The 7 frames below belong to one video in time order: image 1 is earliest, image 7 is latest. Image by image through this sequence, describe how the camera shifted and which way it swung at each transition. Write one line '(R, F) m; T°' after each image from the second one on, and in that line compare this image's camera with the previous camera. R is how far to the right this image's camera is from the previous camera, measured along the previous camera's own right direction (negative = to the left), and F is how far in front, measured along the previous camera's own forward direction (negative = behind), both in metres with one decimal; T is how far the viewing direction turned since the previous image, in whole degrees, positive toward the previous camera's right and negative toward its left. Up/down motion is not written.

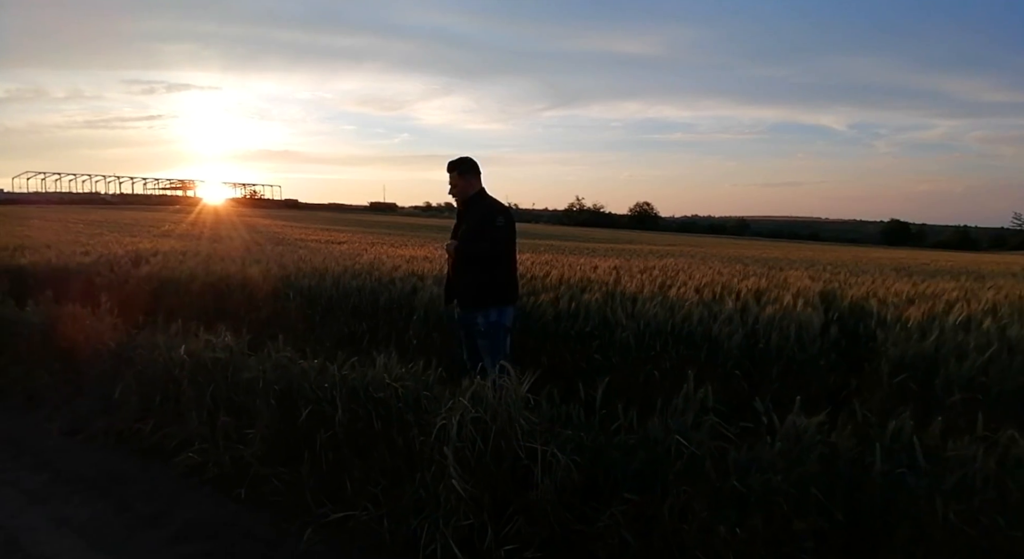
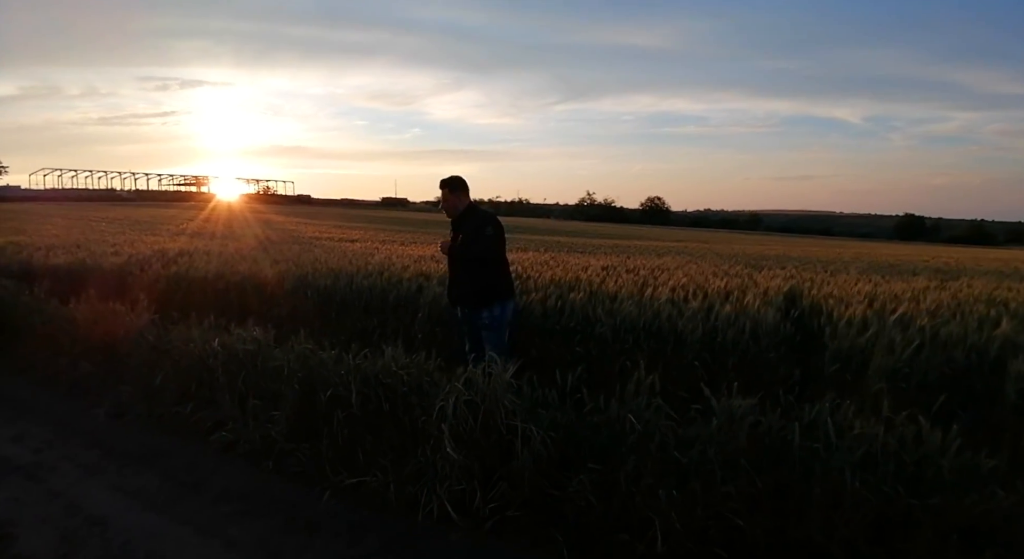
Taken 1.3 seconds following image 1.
(+0.2, -0.6) m; -1°
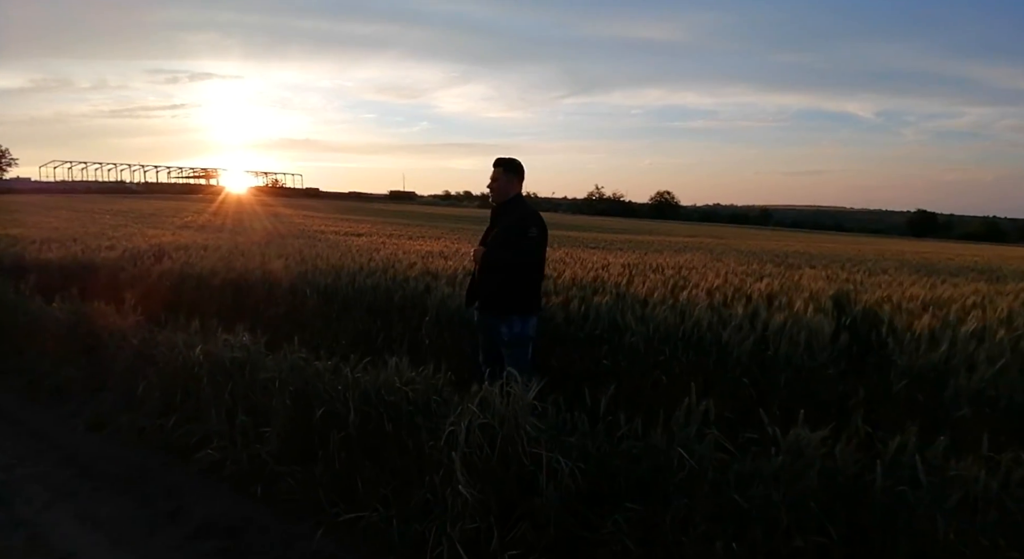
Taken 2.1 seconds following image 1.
(-0.1, +0.5) m; -1°
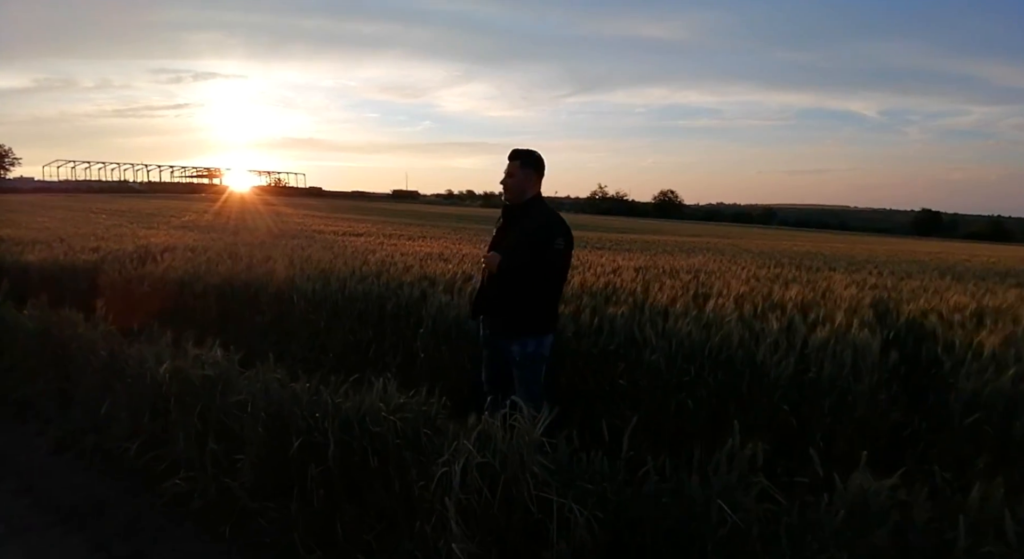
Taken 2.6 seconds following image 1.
(0.0, +0.5) m; 0°
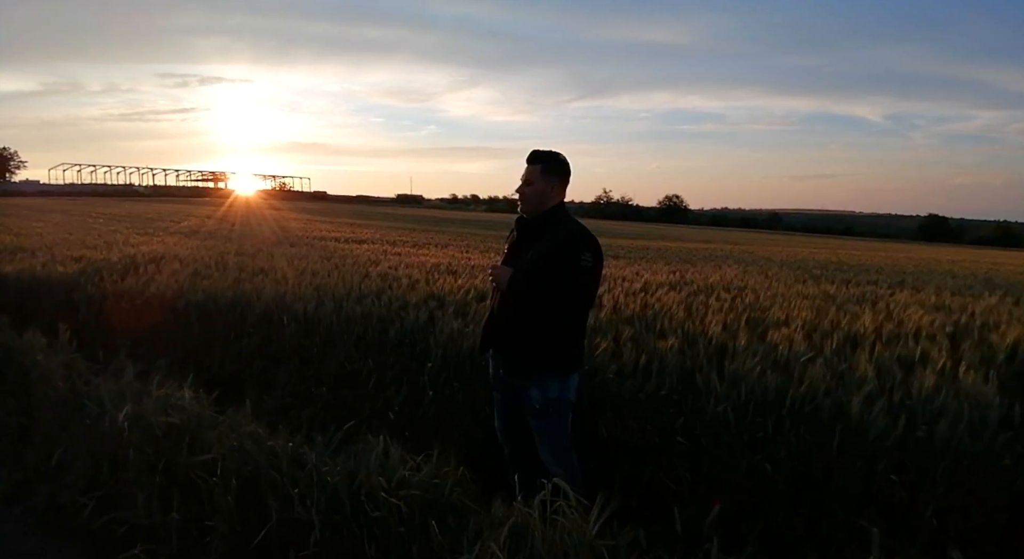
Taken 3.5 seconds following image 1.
(-0.1, +0.7) m; 0°
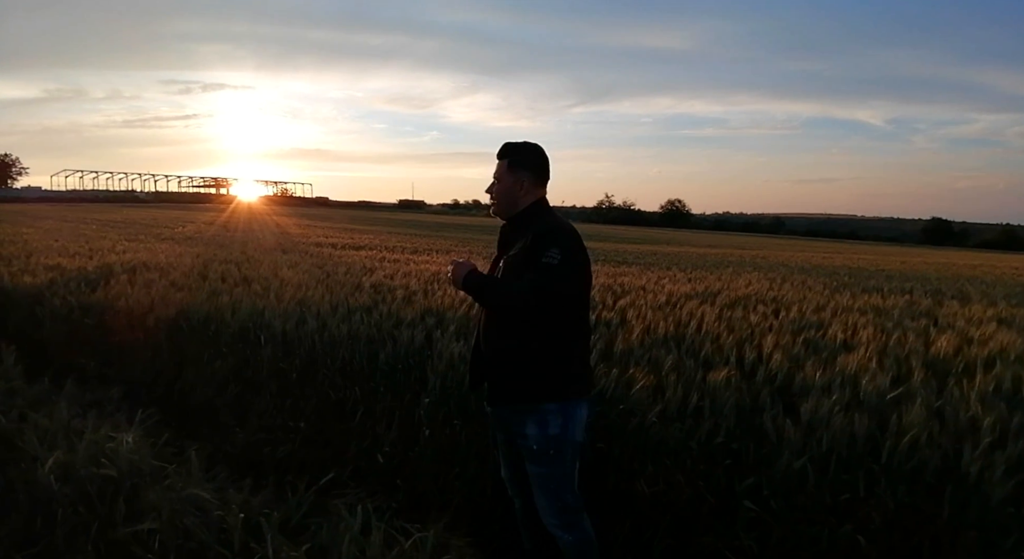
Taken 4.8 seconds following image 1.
(-0.1, +0.6) m; 0°
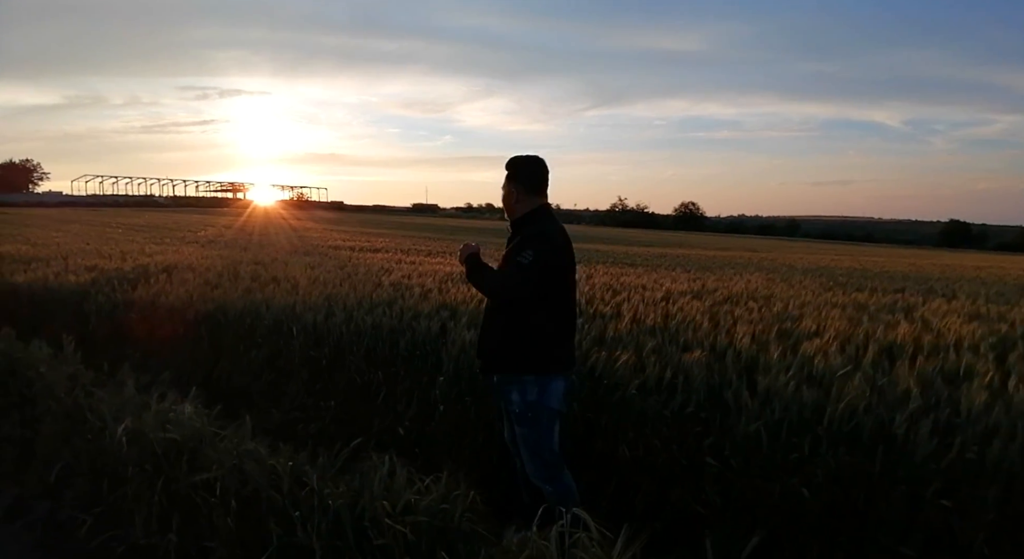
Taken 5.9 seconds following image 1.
(+0.1, -0.4) m; -1°
